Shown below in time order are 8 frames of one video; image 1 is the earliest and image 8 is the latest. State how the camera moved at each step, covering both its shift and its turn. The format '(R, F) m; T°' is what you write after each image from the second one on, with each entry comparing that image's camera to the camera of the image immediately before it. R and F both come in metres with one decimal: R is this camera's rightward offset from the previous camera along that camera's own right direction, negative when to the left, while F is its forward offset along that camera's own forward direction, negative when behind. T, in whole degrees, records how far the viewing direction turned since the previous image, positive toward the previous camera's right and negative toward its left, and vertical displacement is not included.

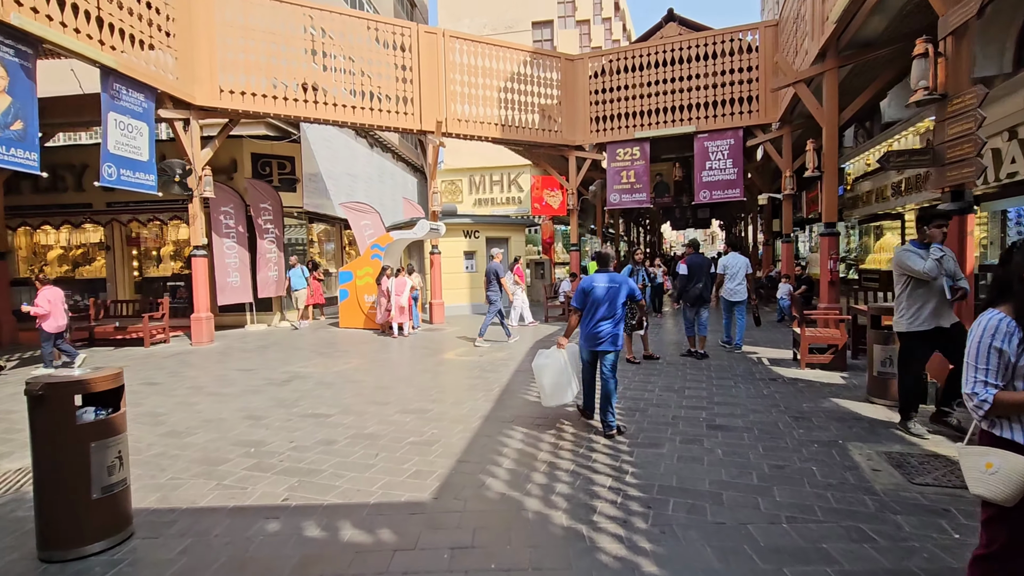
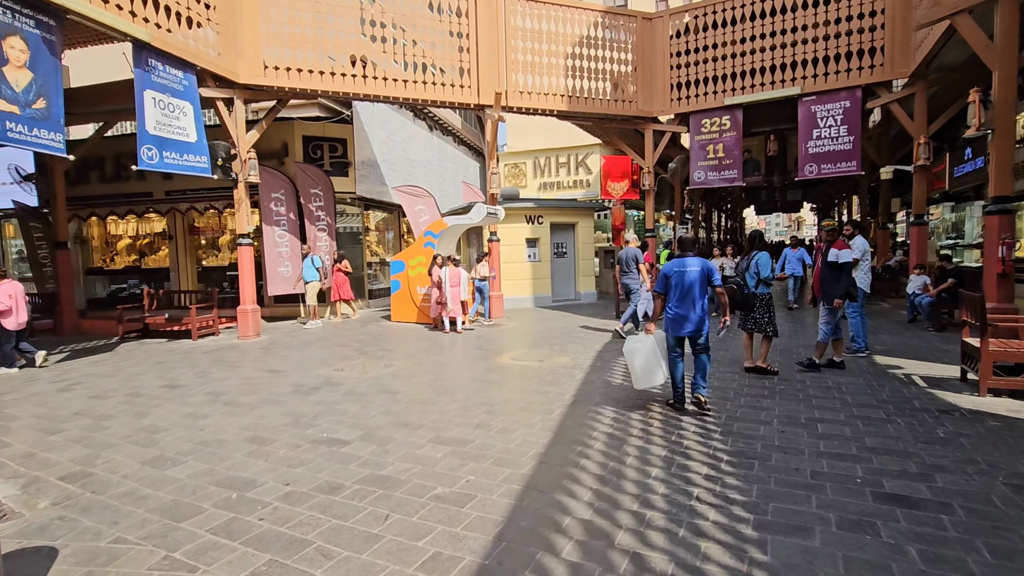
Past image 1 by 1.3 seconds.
(0.0, +1.4) m; -8°
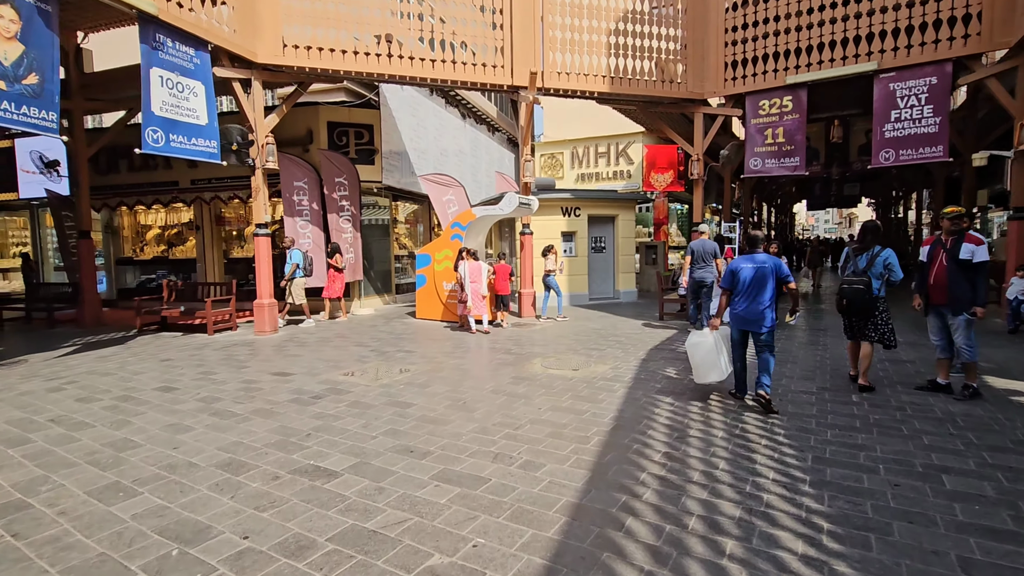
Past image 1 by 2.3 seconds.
(0.0, +0.9) m; -4°
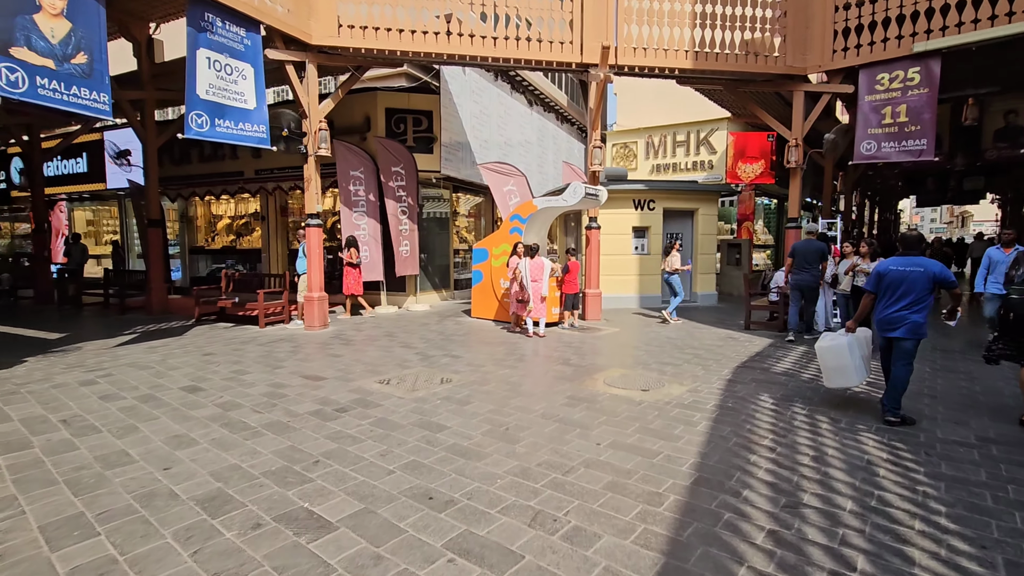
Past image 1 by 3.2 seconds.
(+0.1, +0.9) m; -8°
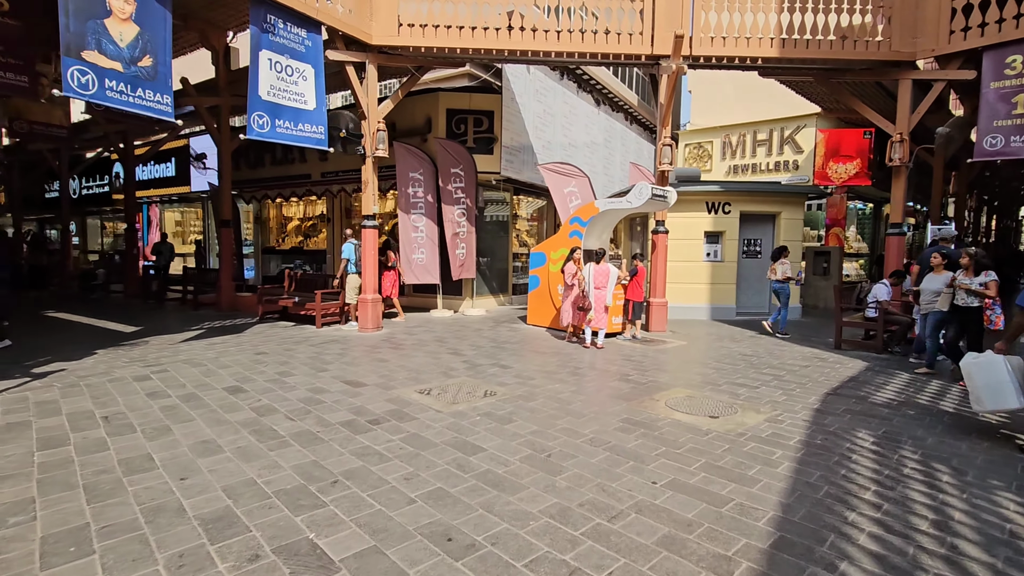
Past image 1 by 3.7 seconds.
(+0.1, +0.5) m; -7°
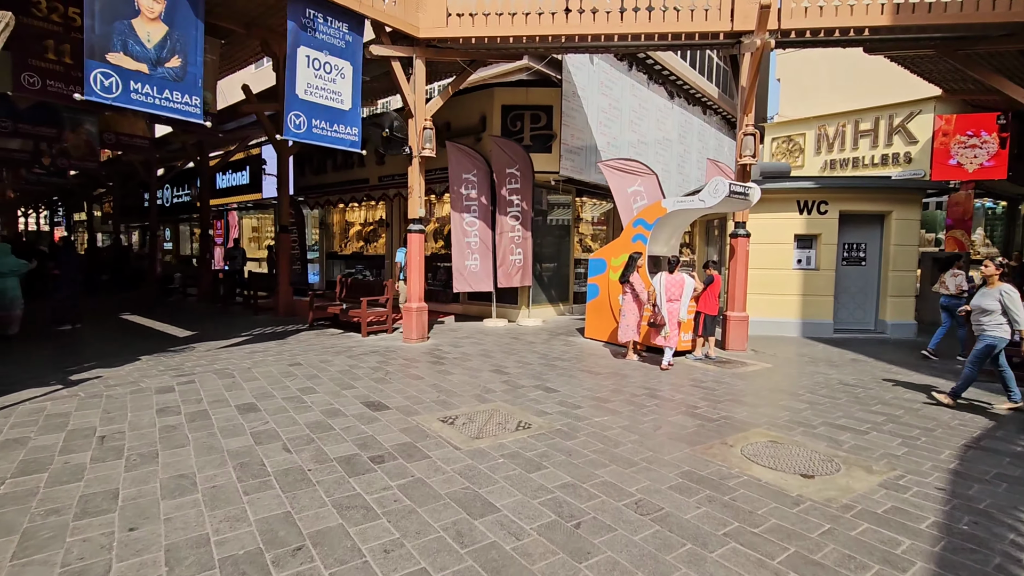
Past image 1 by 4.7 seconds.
(+0.3, +0.8) m; -8°
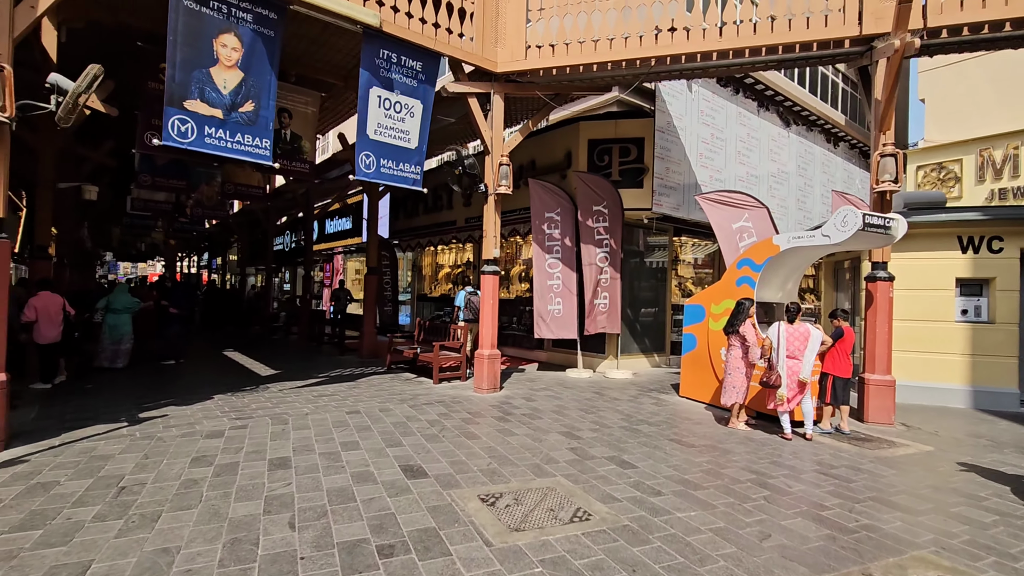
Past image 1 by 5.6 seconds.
(+0.3, +0.8) m; -12°
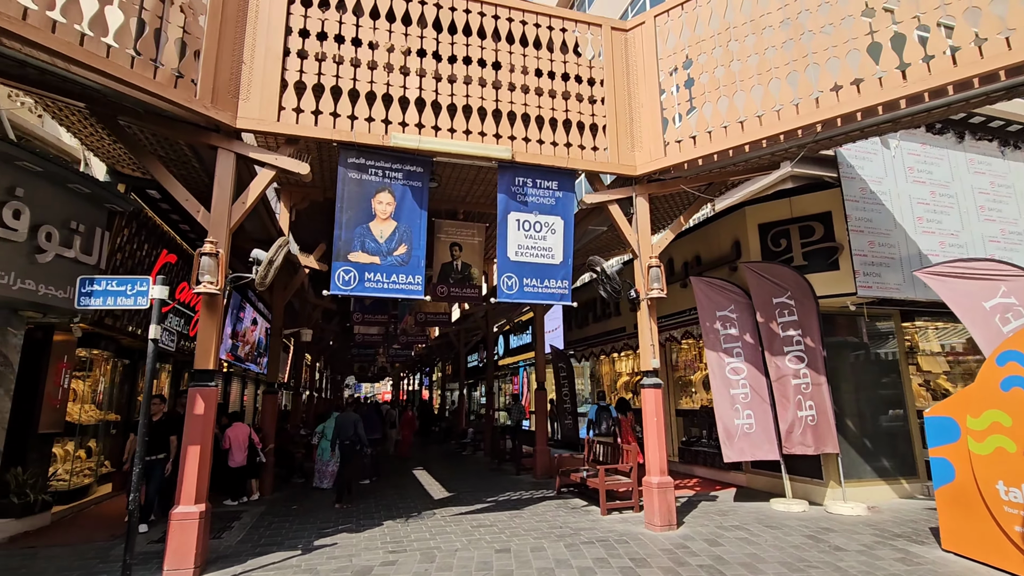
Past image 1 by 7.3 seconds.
(+0.6, +0.5) m; -22°
